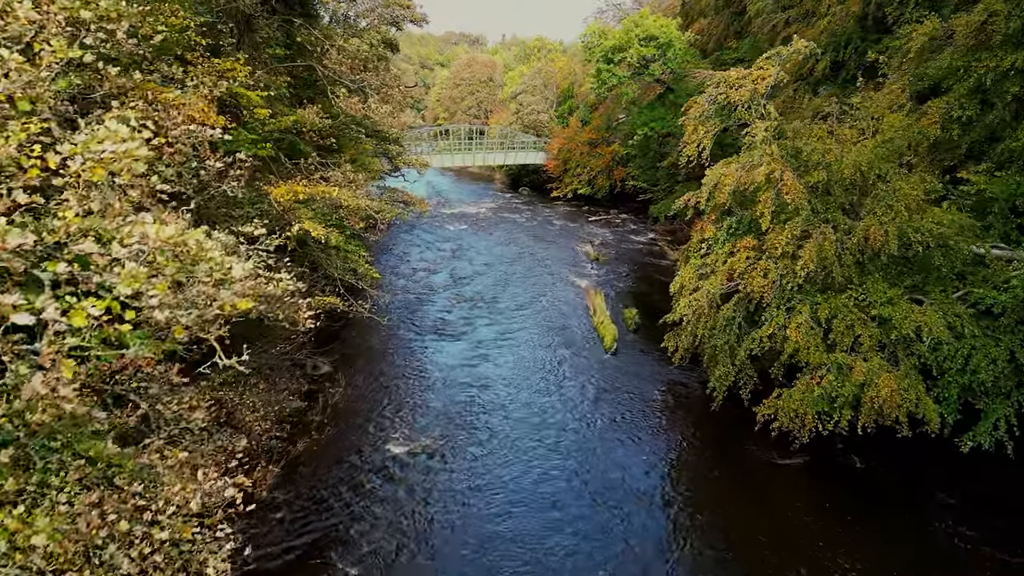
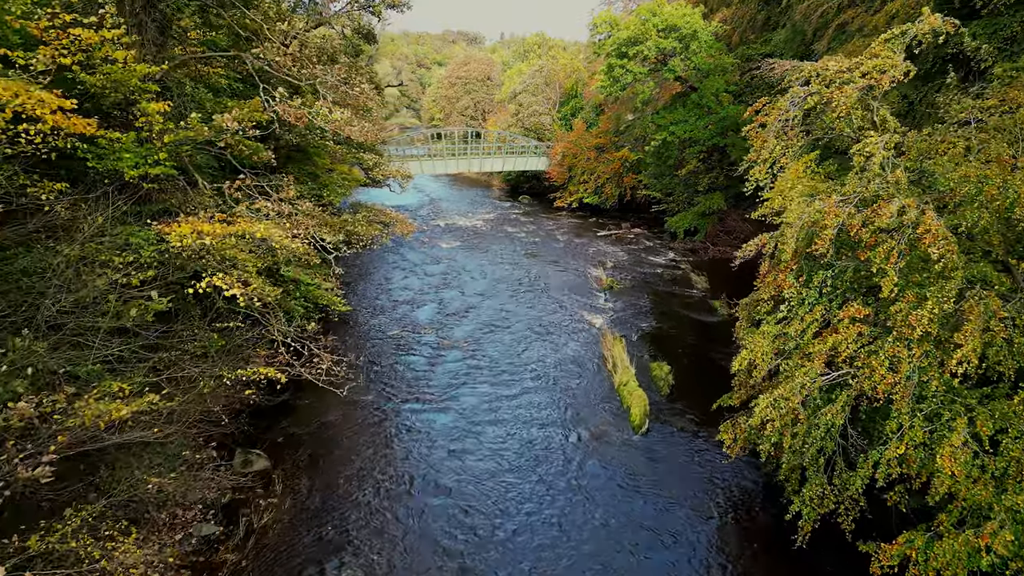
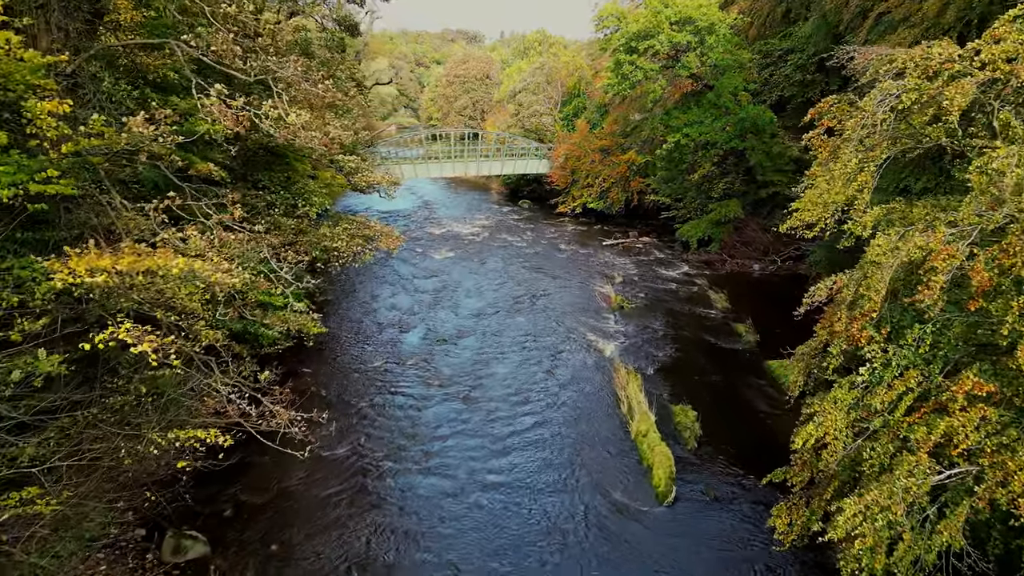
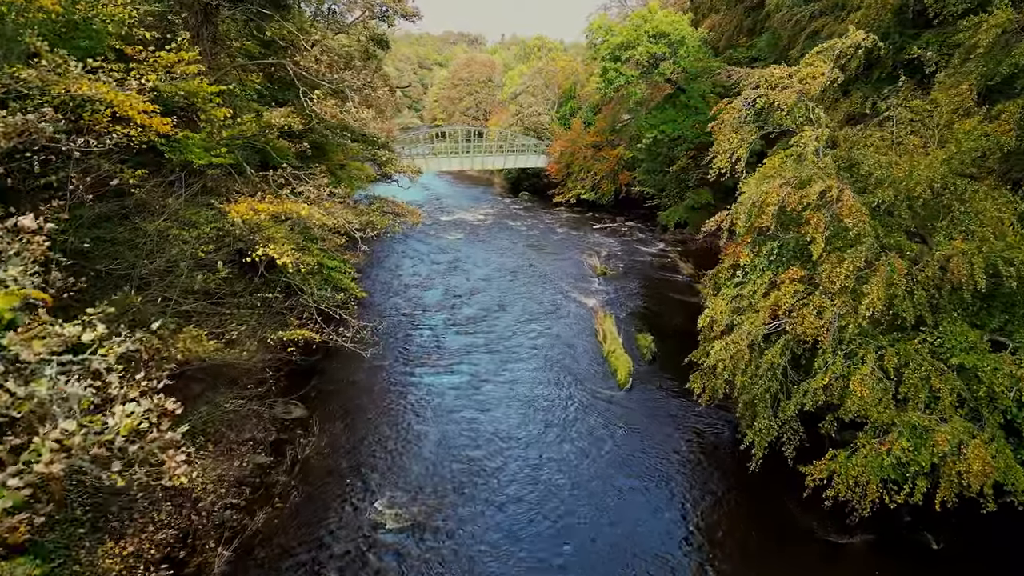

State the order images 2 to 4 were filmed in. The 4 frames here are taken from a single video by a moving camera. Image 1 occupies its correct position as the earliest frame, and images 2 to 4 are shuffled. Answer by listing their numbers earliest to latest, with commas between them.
4, 2, 3
